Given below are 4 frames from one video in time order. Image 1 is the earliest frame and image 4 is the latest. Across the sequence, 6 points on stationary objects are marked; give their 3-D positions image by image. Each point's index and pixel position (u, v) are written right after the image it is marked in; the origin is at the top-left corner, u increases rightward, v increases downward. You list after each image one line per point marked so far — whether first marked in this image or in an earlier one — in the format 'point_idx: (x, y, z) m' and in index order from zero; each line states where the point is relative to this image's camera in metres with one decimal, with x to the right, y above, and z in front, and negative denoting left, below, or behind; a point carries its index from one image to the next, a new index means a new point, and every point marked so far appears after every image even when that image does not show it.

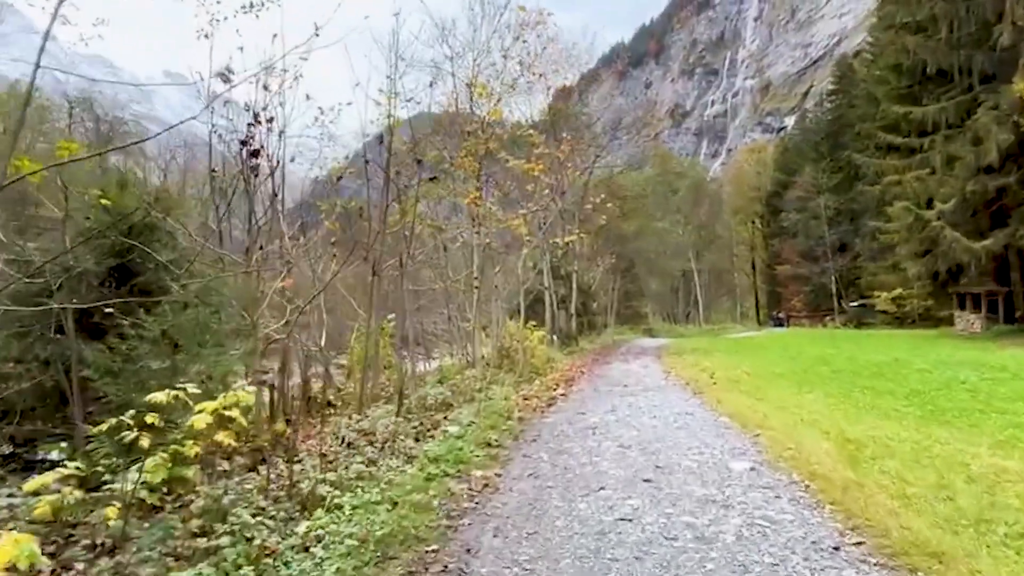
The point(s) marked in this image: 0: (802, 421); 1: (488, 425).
0: (+3.3, -1.5, +7.6) m
1: (-0.3, -1.5, +7.3) m
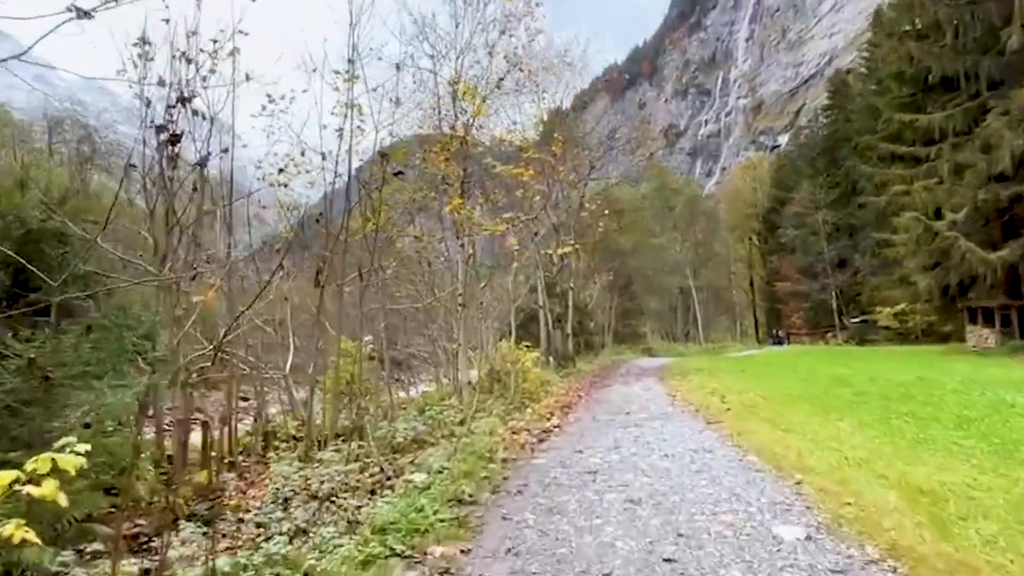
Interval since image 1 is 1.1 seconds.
0: (+3.1, -1.6, +6.3) m
1: (-0.4, -1.6, +5.9) m
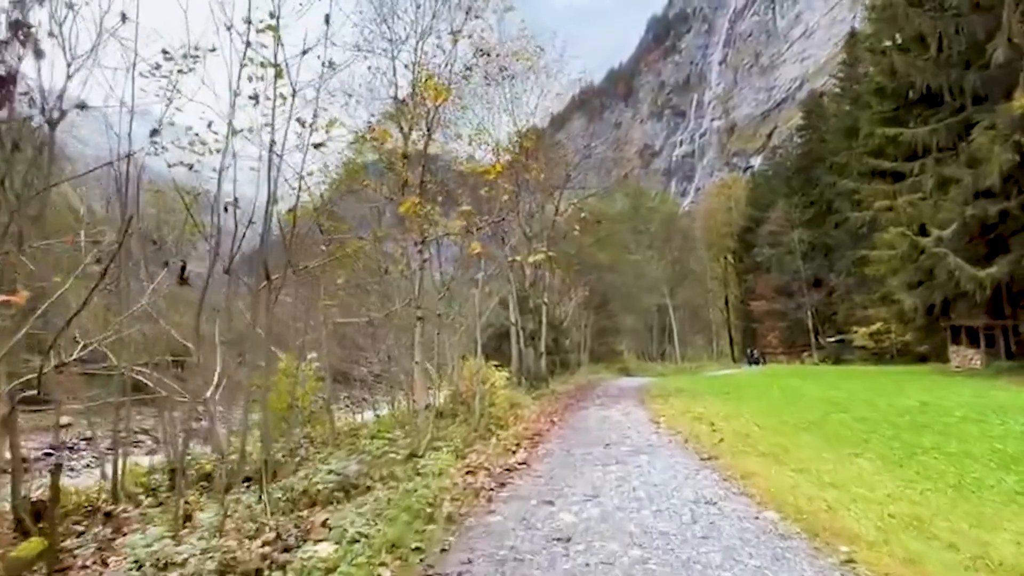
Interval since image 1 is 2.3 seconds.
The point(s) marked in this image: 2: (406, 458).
0: (+2.7, -1.6, +4.8) m
1: (-0.8, -1.6, +4.3) m
2: (-1.2, -1.9, +7.9) m
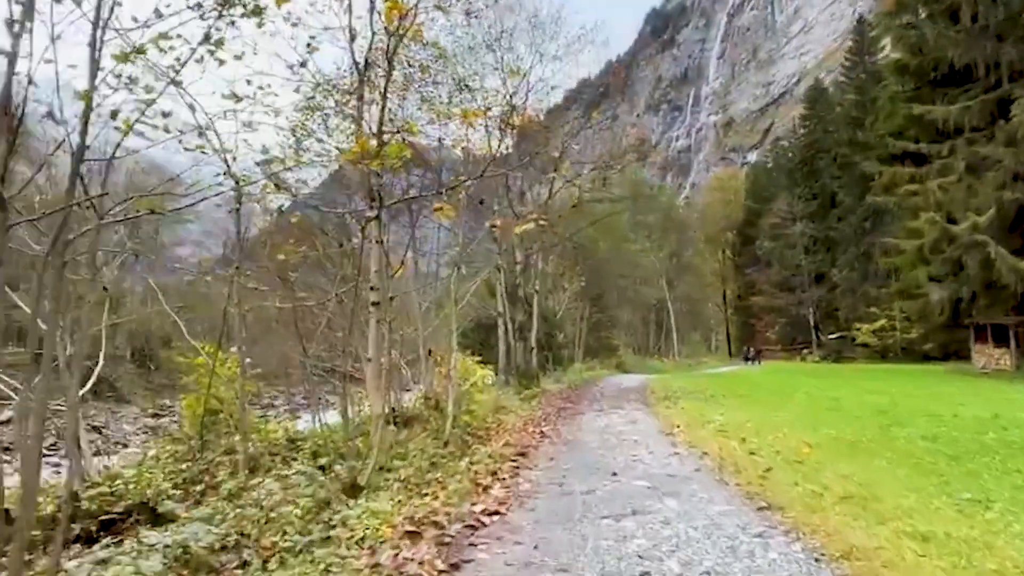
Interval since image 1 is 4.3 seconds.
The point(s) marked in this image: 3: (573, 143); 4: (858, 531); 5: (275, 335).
0: (+2.5, -1.4, +2.3) m
1: (-1.0, -1.3, +1.8) m
2: (-1.5, -1.7, +5.4) m
3: (+1.9, +4.3, +19.5) m
4: (+2.3, -1.6, +4.6) m
5: (-3.9, -0.9, +11.8) m
